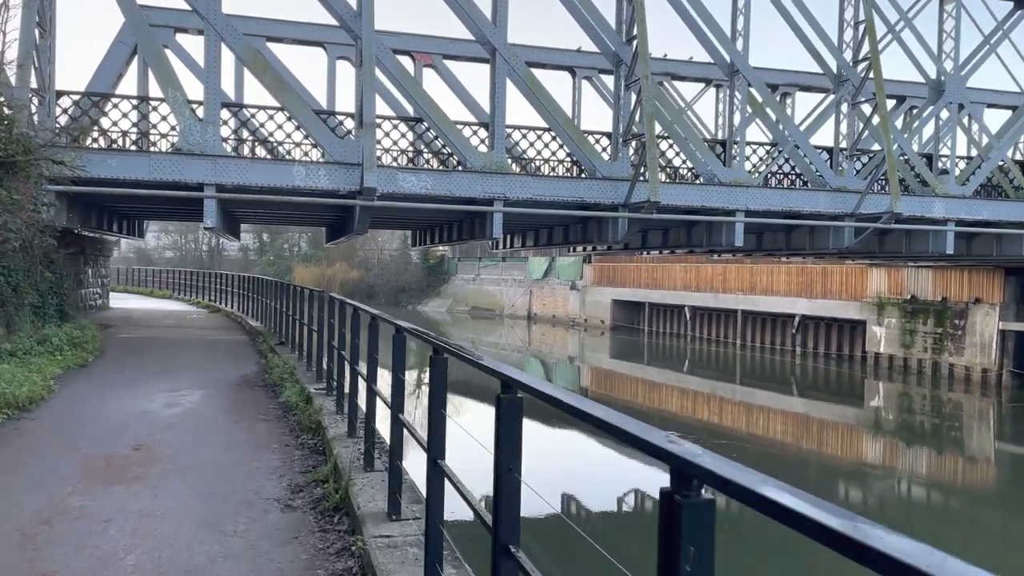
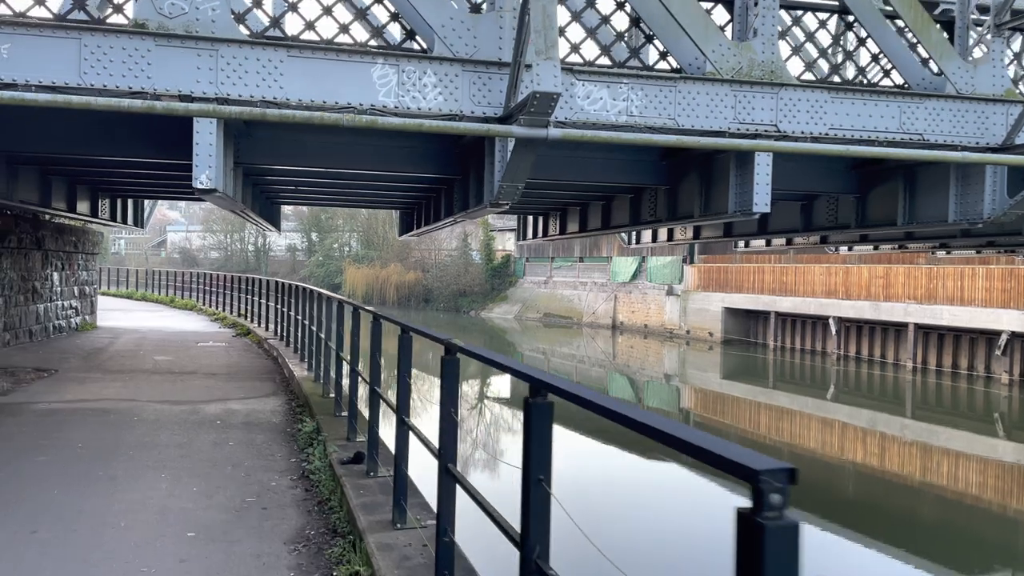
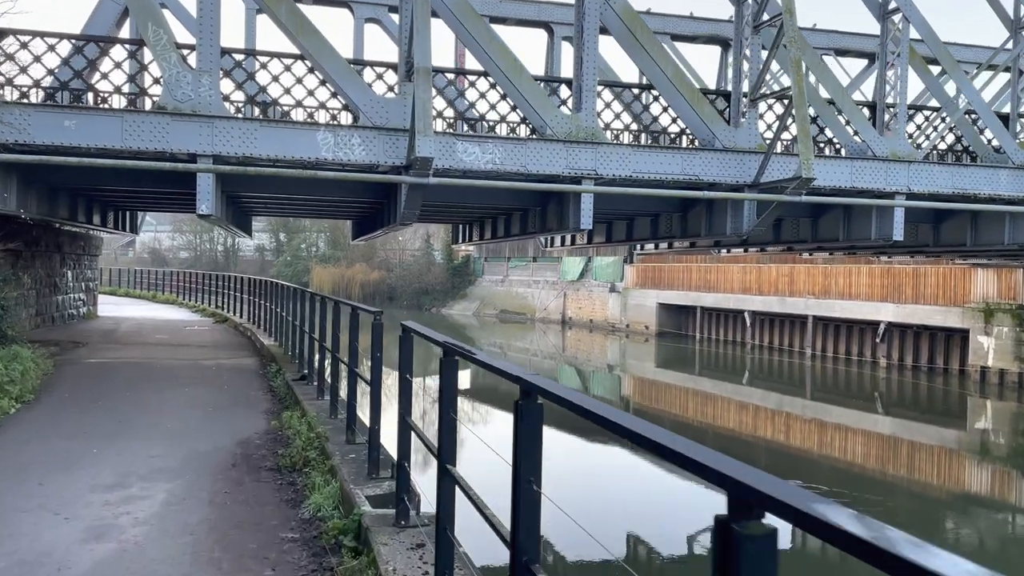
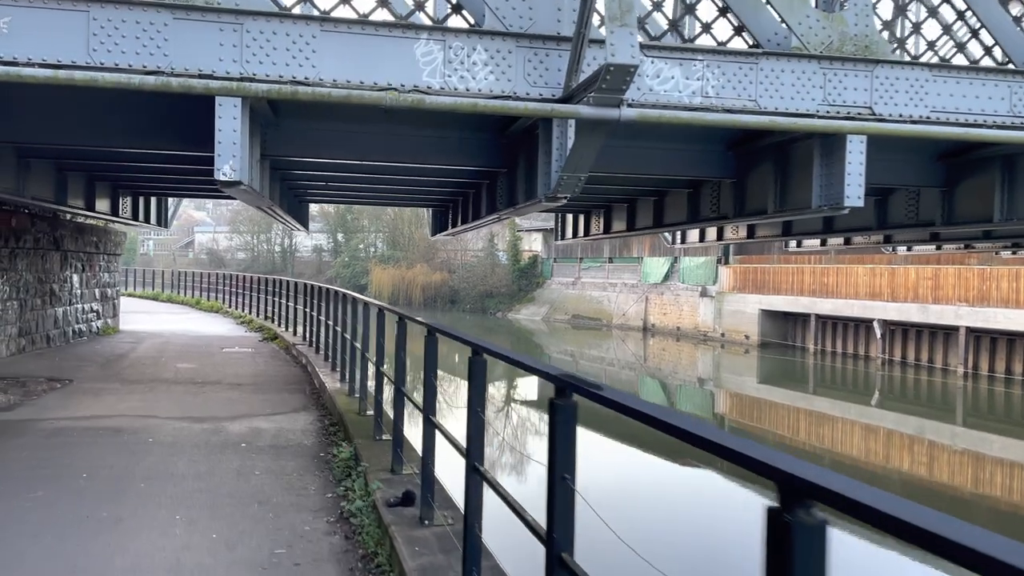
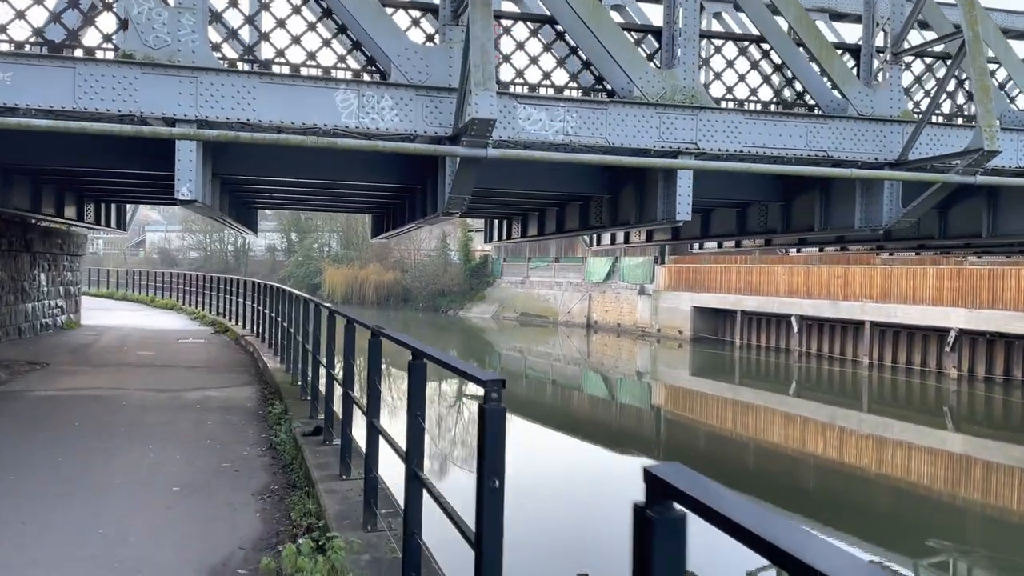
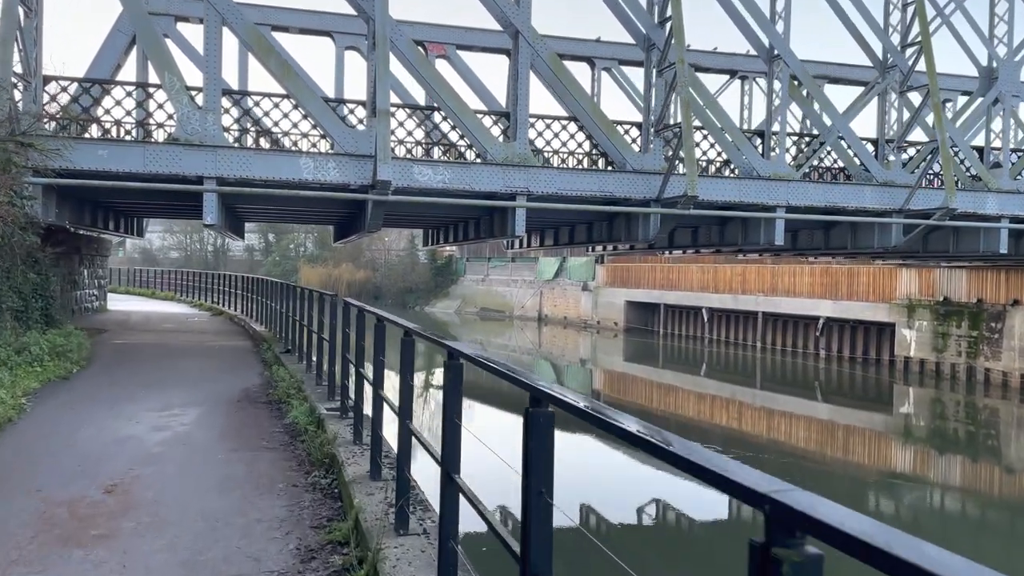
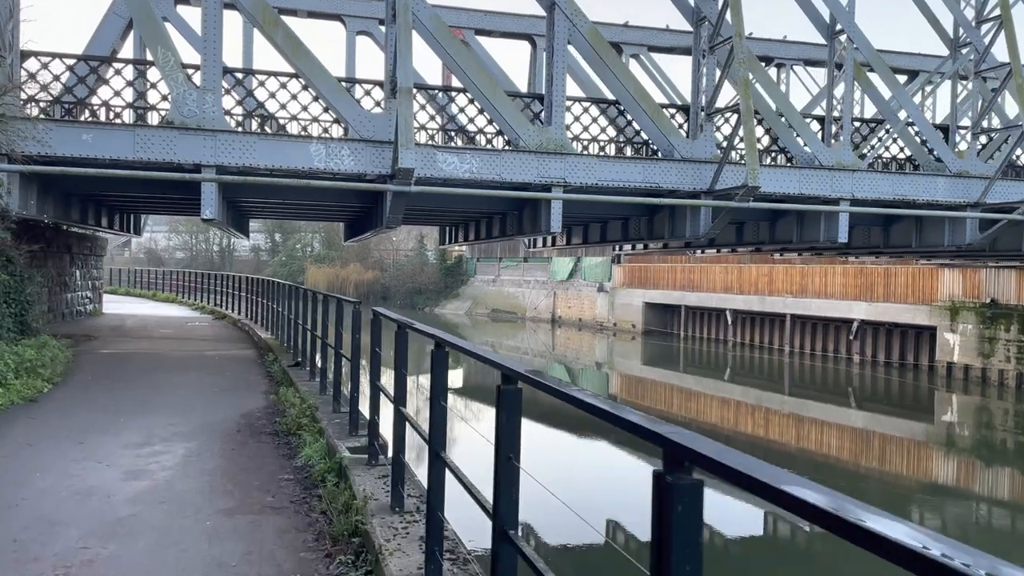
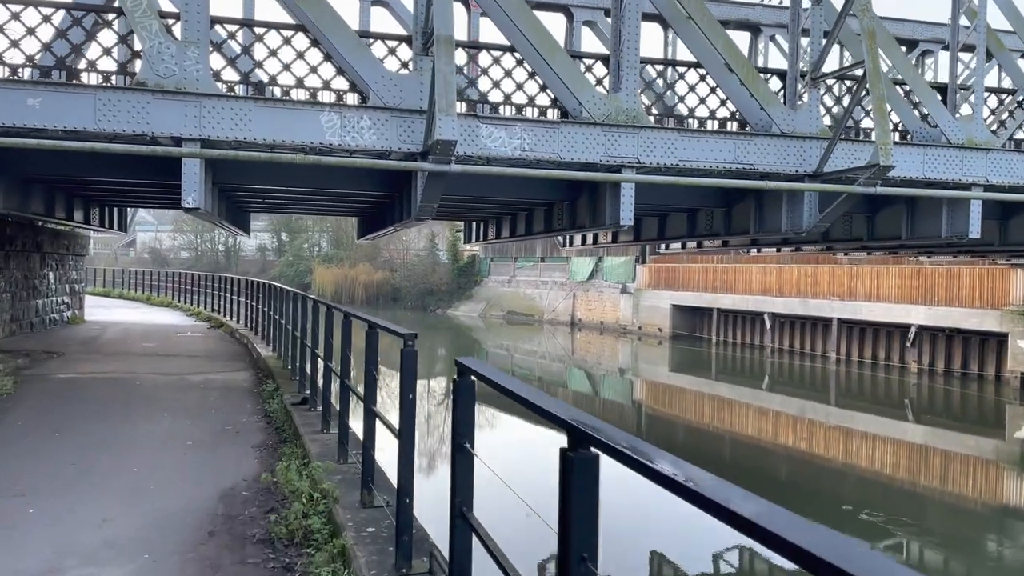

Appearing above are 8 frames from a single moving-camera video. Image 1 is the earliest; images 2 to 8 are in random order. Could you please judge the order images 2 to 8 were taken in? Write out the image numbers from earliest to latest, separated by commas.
6, 7, 3, 8, 5, 2, 4
